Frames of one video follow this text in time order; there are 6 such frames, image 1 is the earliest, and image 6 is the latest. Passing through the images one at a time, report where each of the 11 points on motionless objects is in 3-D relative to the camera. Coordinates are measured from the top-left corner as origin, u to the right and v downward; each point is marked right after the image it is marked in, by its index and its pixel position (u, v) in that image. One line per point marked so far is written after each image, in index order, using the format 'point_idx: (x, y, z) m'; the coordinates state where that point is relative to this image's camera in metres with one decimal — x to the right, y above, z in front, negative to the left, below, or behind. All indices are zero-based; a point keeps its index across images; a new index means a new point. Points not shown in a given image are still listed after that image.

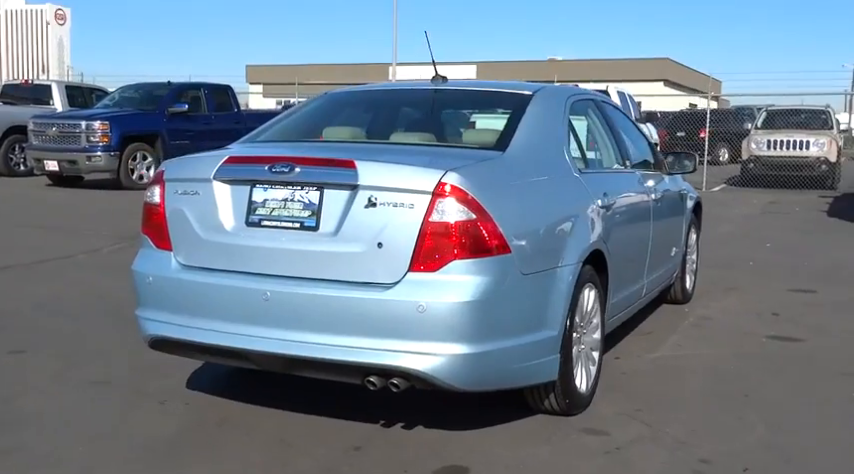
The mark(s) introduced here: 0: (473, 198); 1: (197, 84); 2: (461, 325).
0: (+0.2, +0.2, +3.7) m
1: (-4.5, +3.0, +17.7) m
2: (+0.1, -0.4, +3.6) m
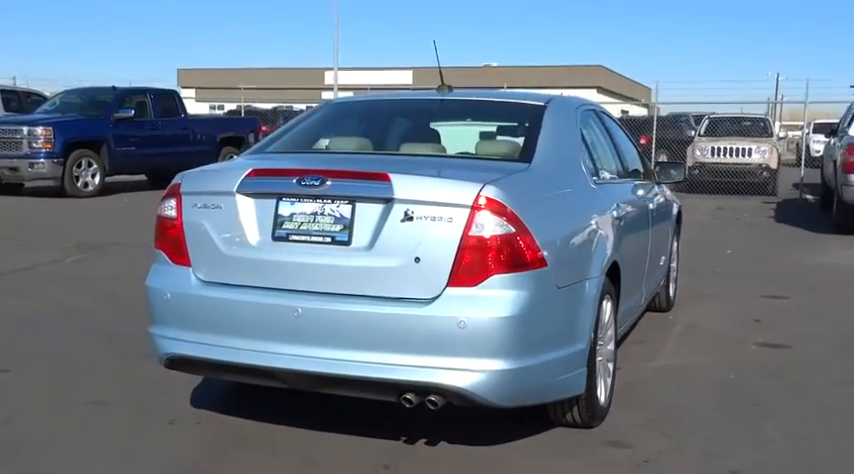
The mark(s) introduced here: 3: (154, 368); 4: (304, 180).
0: (+0.3, +0.1, +3.7) m
1: (-5.4, +2.8, +17.3) m
2: (+0.3, -0.4, +3.6) m
3: (-1.6, -0.8, +5.5) m
4: (-0.5, +0.2, +3.8) m
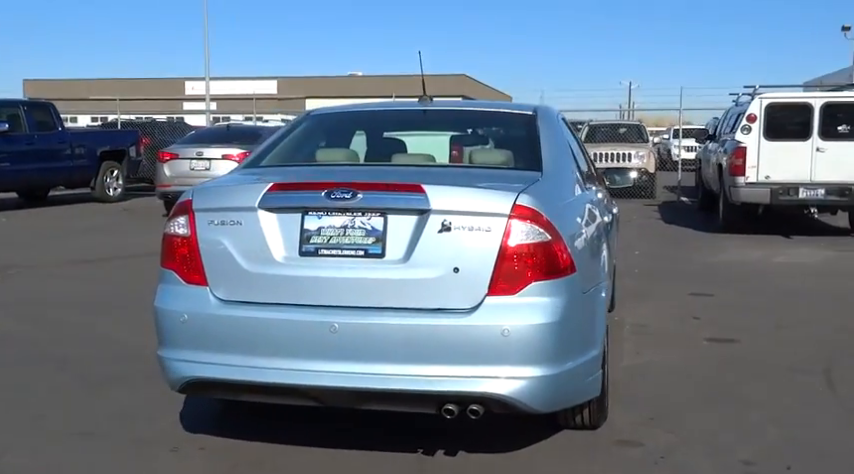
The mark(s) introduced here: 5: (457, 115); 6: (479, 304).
0: (+0.5, +0.1, +3.8) m
1: (-7.4, +2.4, +16.3) m
2: (+0.5, -0.4, +3.7) m
3: (-1.7, -0.9, +5.2) m
4: (-0.4, +0.2, +3.8) m
5: (+0.2, +0.7, +5.2) m
6: (+0.2, -0.3, +3.6) m
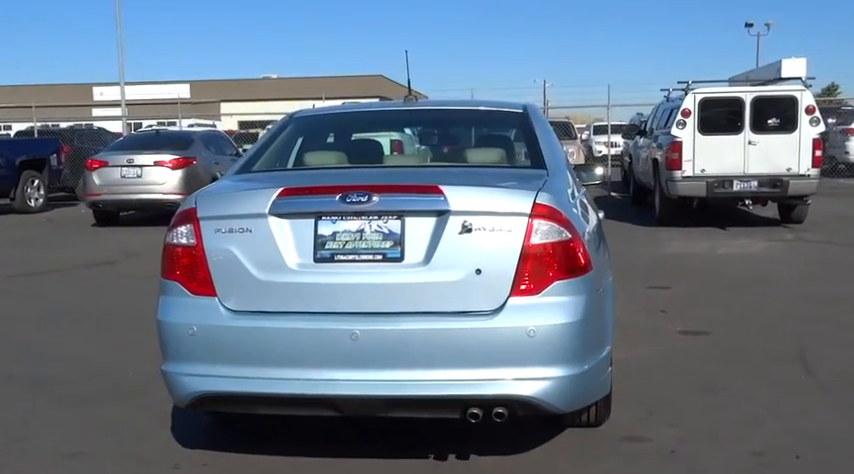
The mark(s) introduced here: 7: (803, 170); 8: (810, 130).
0: (+0.5, +0.1, +3.7) m
1: (-8.5, +2.2, +15.5) m
2: (+0.5, -0.4, +3.6) m
3: (-1.7, -1.0, +5.0) m
4: (-0.3, +0.2, +3.7) m
5: (+0.1, +0.7, +5.1) m
6: (+0.3, -0.3, +3.6) m
7: (+5.3, +0.9, +12.8) m
8: (+5.4, +1.5, +12.7) m
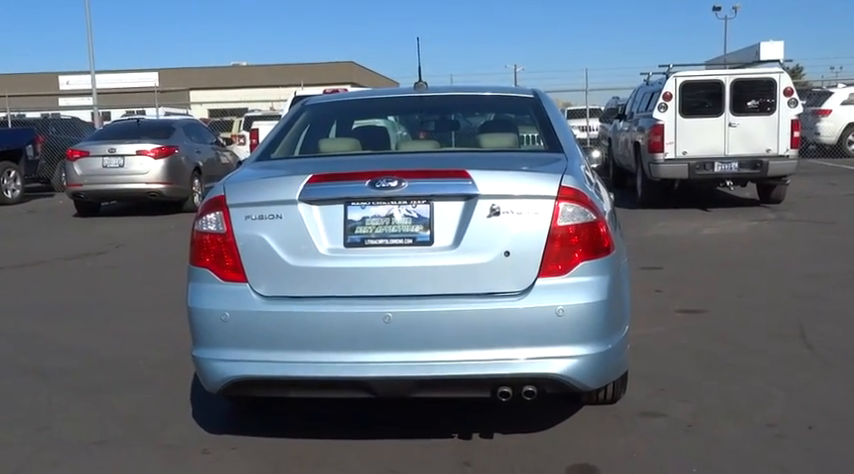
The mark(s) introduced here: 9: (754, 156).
0: (+0.7, +0.2, +3.8) m
1: (-8.8, +2.3, +15.3) m
2: (+0.7, -0.4, +3.7) m
3: (-1.6, -0.9, +5.0) m
4: (-0.2, +0.2, +3.7) m
5: (+0.1, +0.8, +5.2) m
6: (+0.4, -0.2, +3.7) m
7: (+5.0, +1.2, +13.0) m
8: (+5.1, +1.8, +13.0) m
9: (+4.6, +1.1, +13.0) m
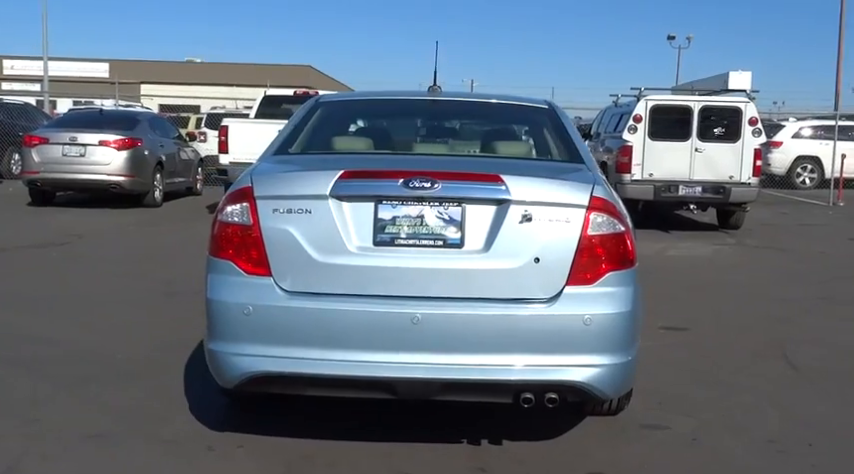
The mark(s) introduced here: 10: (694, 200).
0: (+0.8, +0.1, +3.9) m
1: (-9.3, +2.6, +14.7) m
2: (+0.8, -0.4, +3.8) m
3: (-1.6, -0.8, +4.9) m
4: (-0.1, +0.2, +3.7) m
5: (+0.2, +0.7, +5.2) m
6: (+0.5, -0.2, +3.7) m
7: (+4.6, +0.9, +13.3) m
8: (+4.7, +1.4, +13.3) m
9: (+4.2, +0.8, +13.3) m
10: (+3.9, +0.5, +13.3) m
